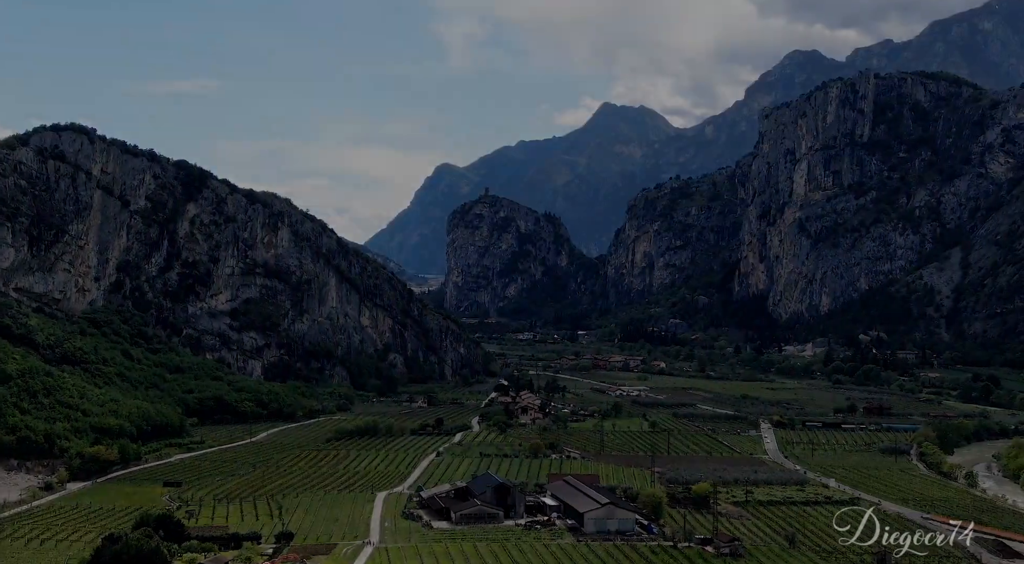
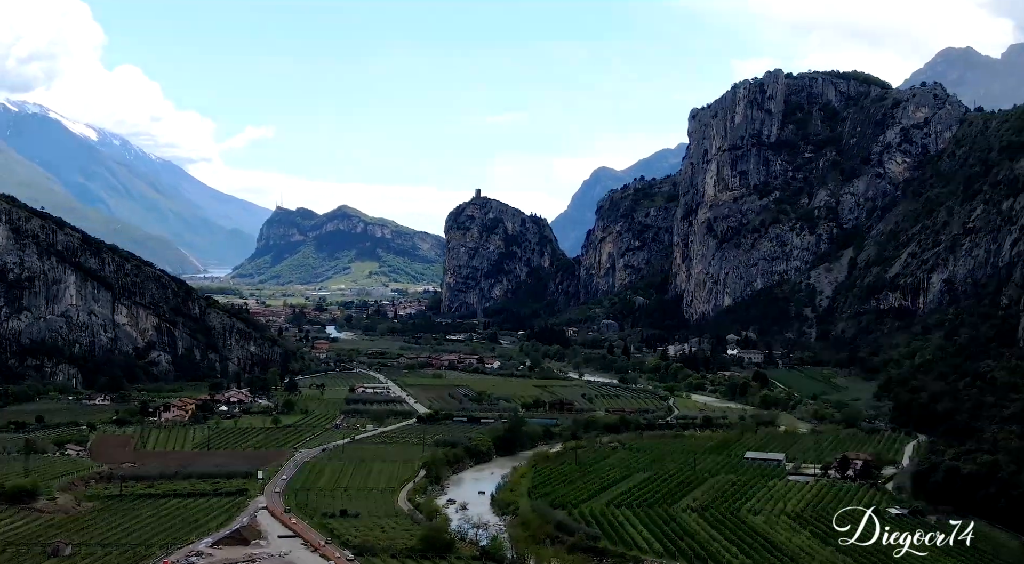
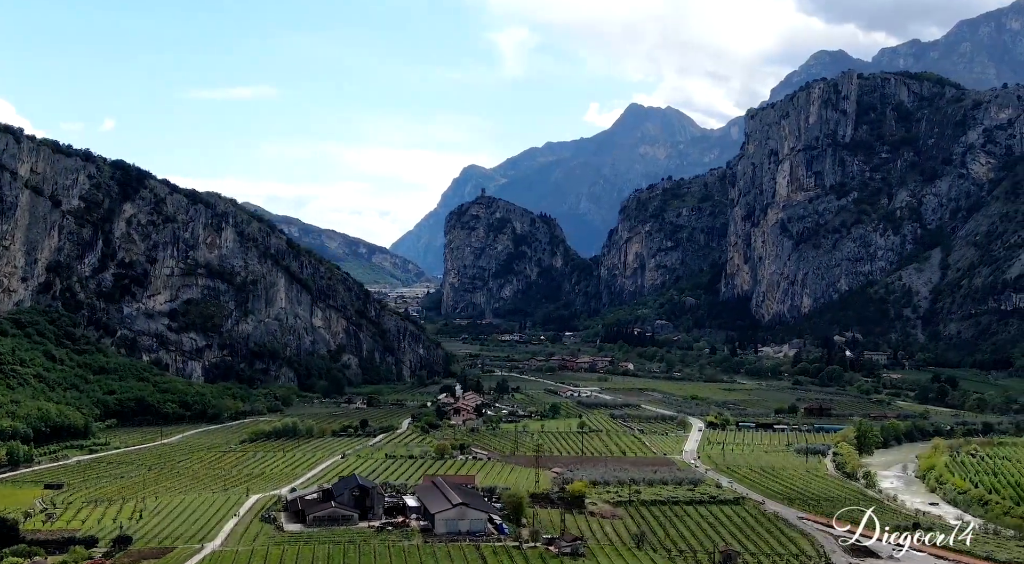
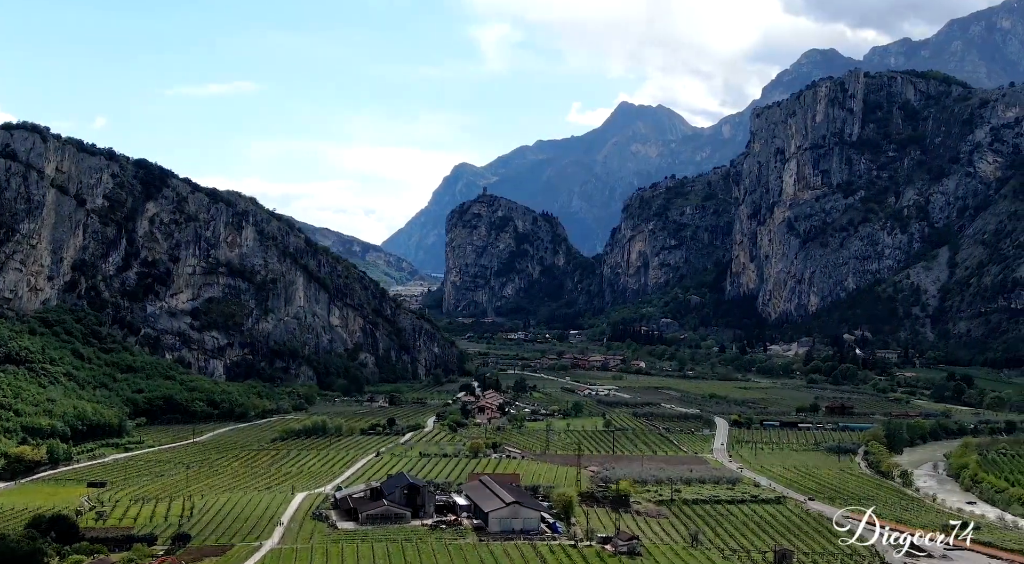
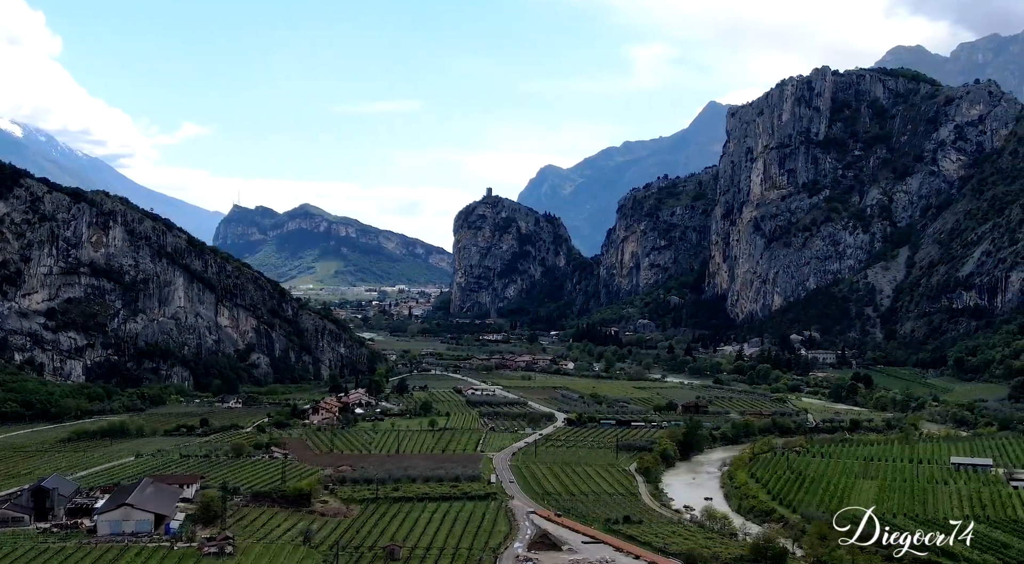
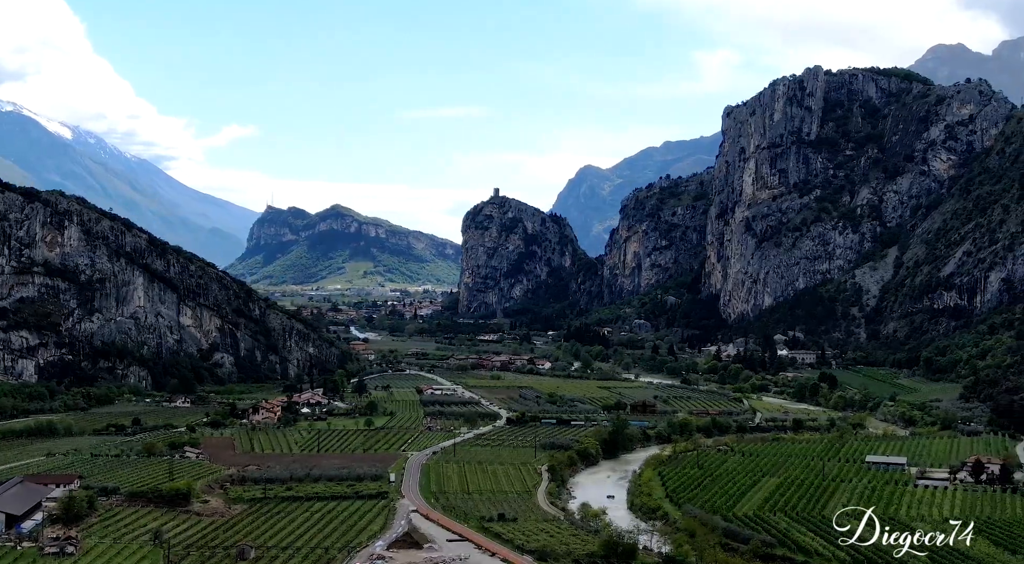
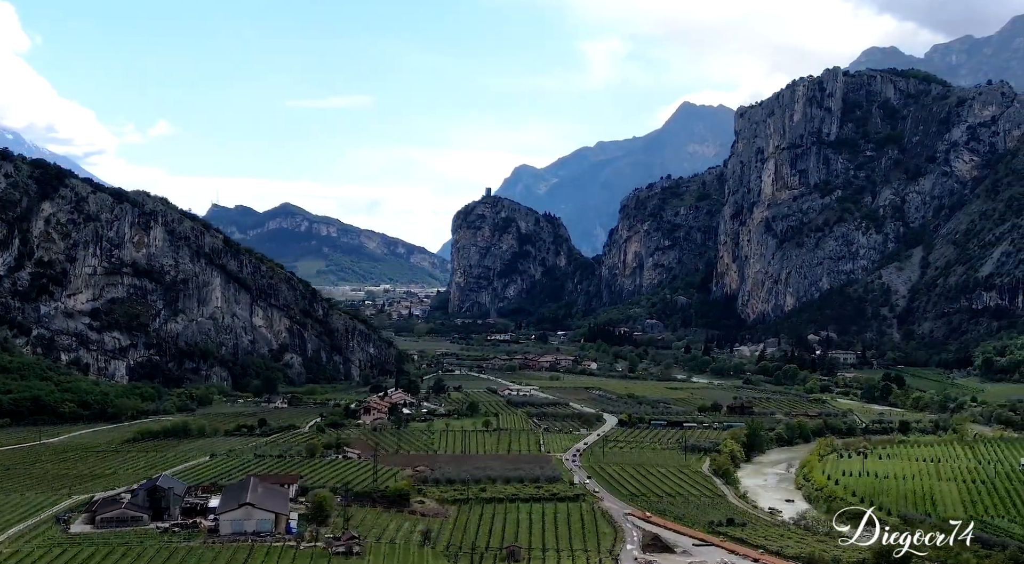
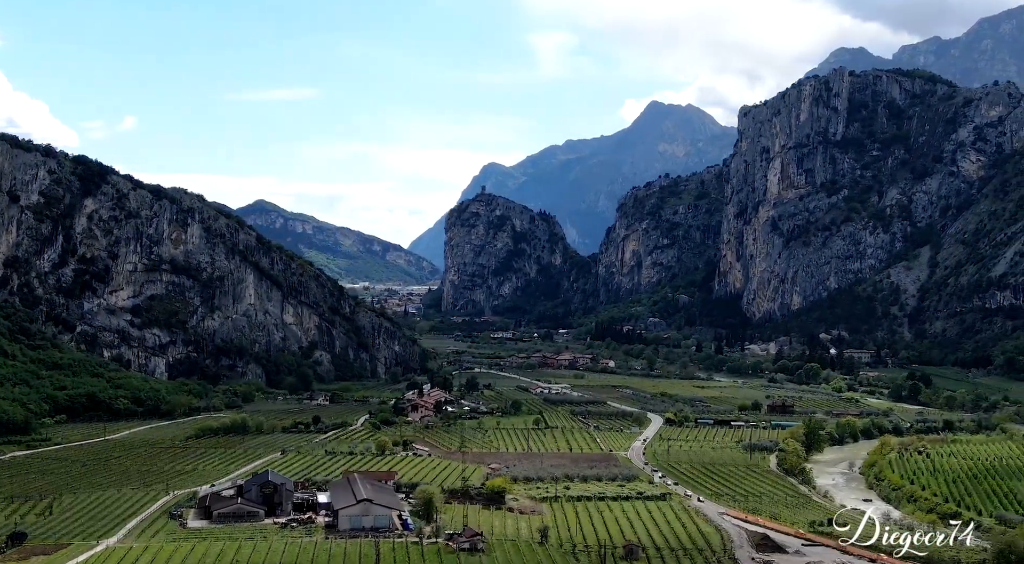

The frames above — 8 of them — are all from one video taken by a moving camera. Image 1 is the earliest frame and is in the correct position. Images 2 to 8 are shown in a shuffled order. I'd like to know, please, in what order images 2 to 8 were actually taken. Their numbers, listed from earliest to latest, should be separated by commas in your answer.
4, 3, 8, 7, 5, 6, 2
